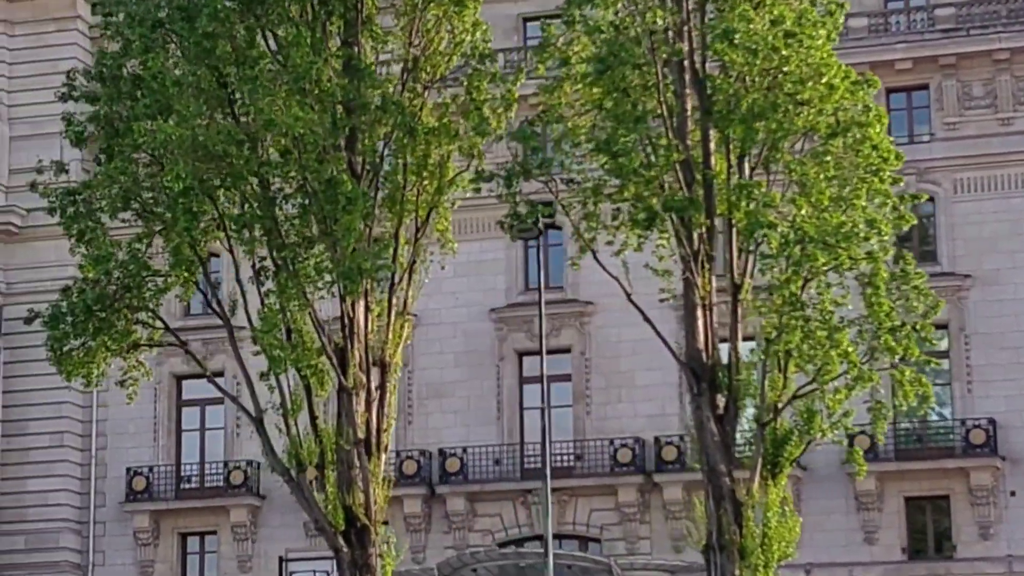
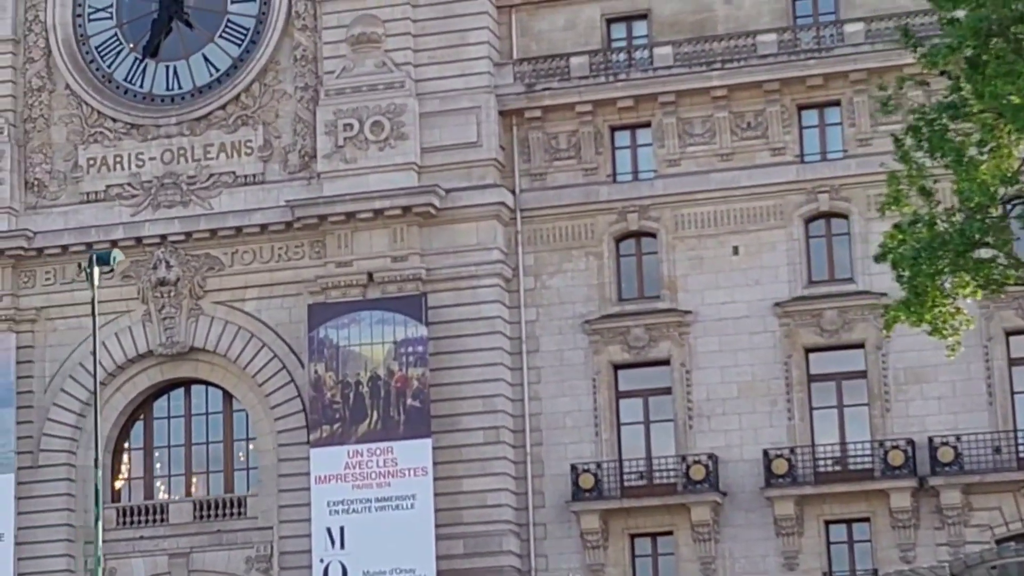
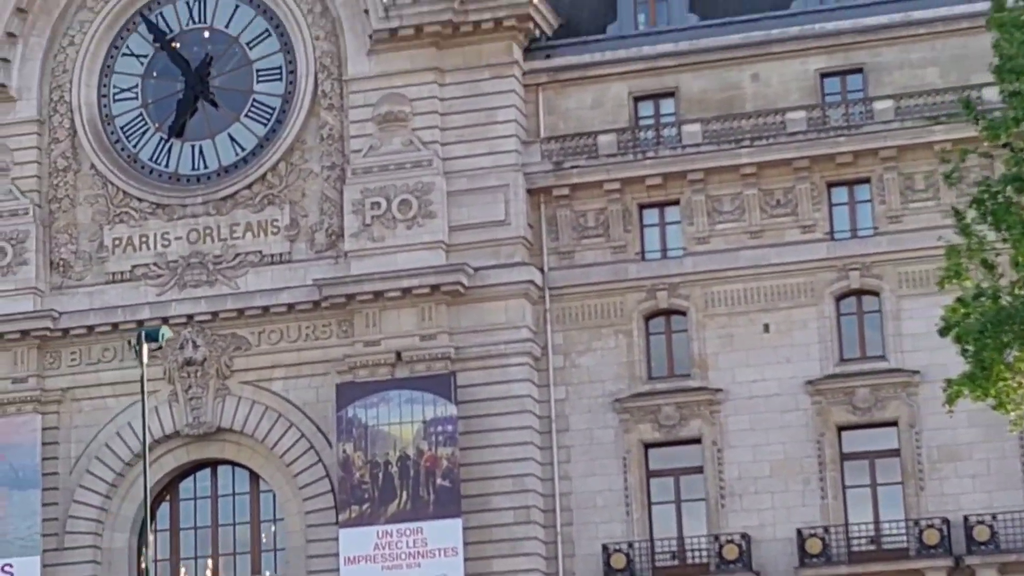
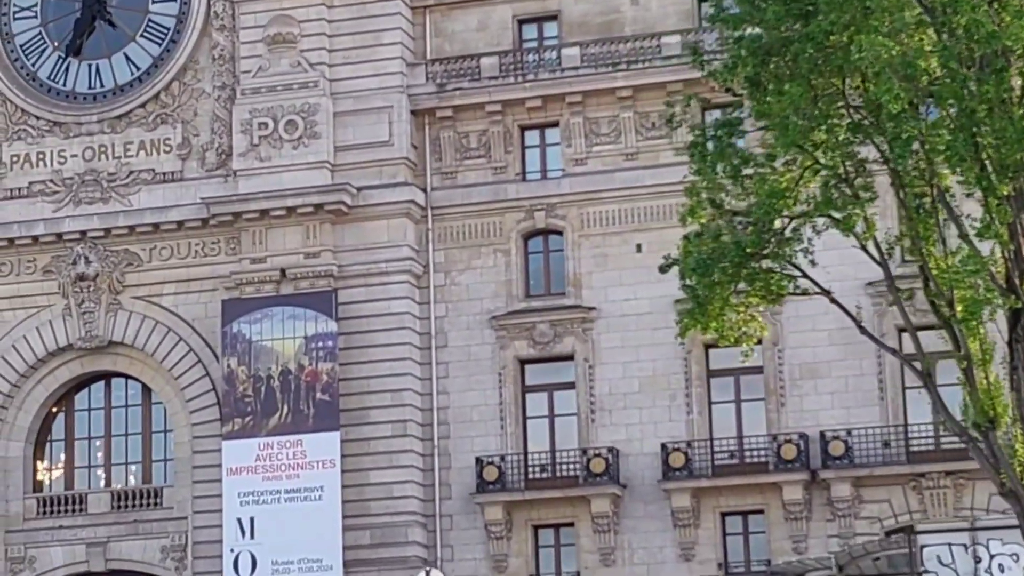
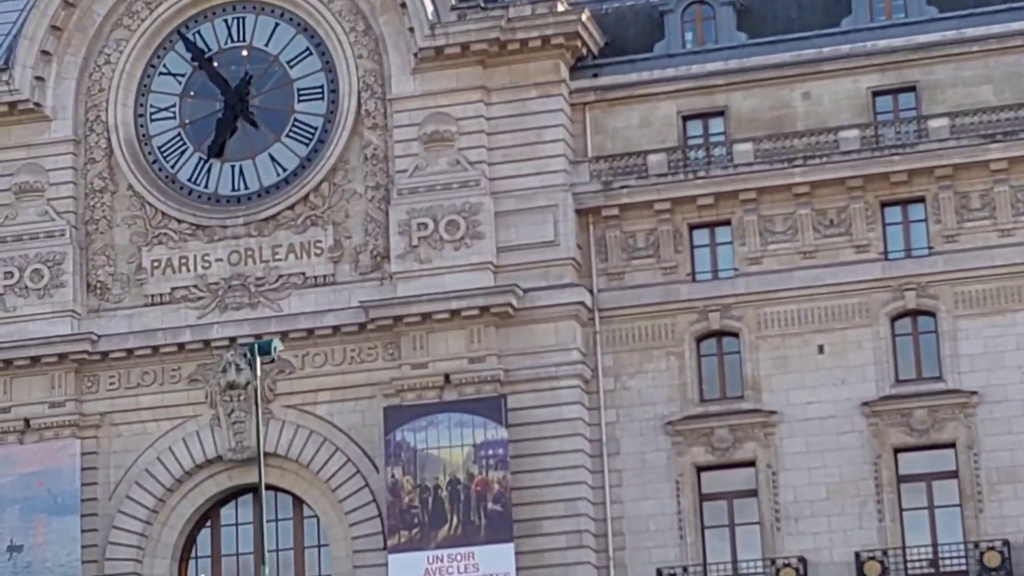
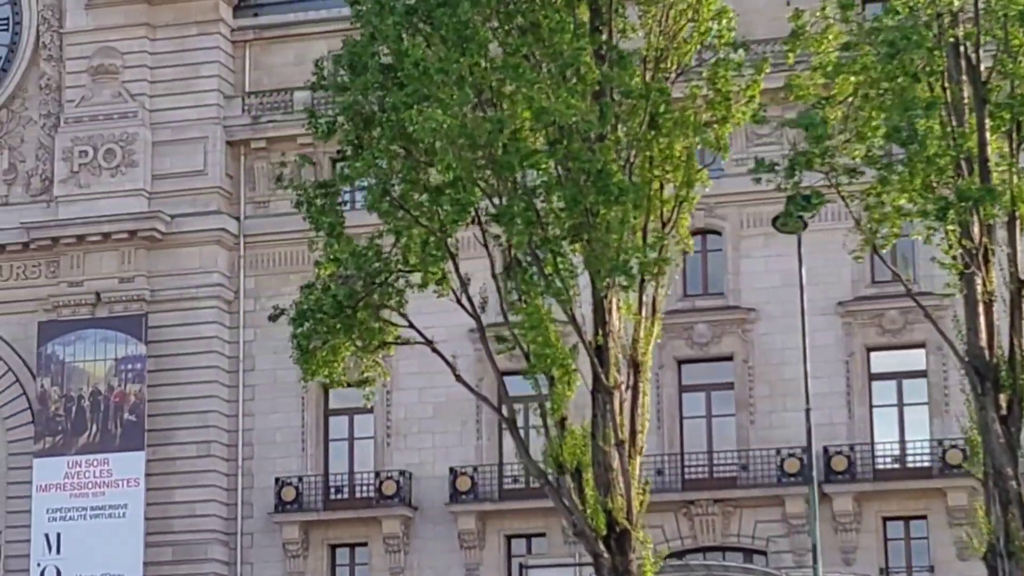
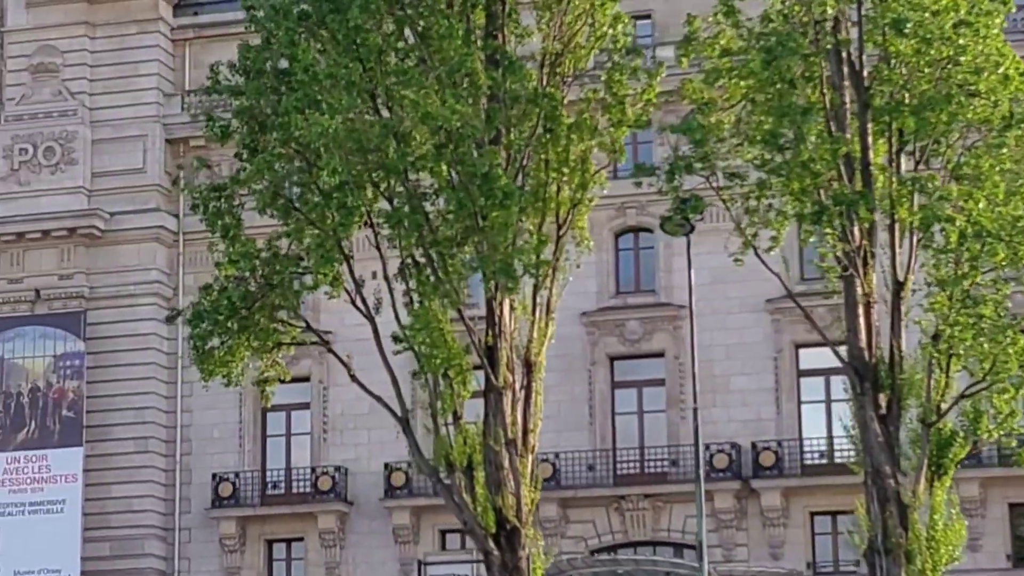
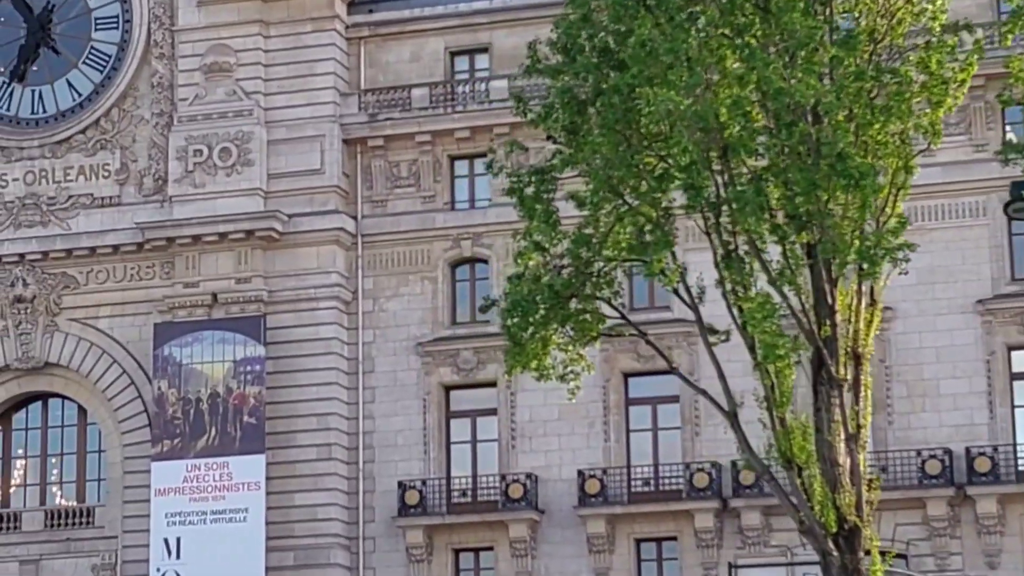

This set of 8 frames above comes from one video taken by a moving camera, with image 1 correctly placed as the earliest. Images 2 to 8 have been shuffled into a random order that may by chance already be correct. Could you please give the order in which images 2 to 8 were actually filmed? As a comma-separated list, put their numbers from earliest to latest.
7, 6, 8, 4, 2, 3, 5
